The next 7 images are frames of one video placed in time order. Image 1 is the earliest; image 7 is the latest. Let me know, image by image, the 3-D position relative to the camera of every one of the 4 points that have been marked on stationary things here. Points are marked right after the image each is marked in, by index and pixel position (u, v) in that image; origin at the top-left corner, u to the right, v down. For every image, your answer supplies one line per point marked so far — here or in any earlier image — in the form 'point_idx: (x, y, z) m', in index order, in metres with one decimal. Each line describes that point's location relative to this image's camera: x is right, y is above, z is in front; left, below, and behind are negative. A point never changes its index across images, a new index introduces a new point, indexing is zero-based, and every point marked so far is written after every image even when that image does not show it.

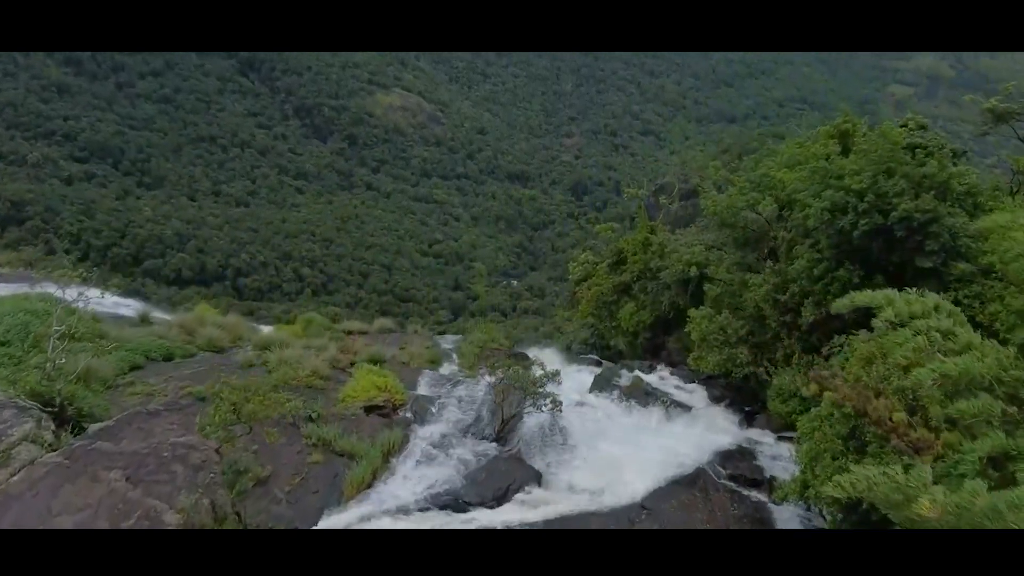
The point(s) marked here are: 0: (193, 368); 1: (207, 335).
0: (-4.2, -1.0, +8.7) m
1: (-4.5, -0.7, +9.9) m
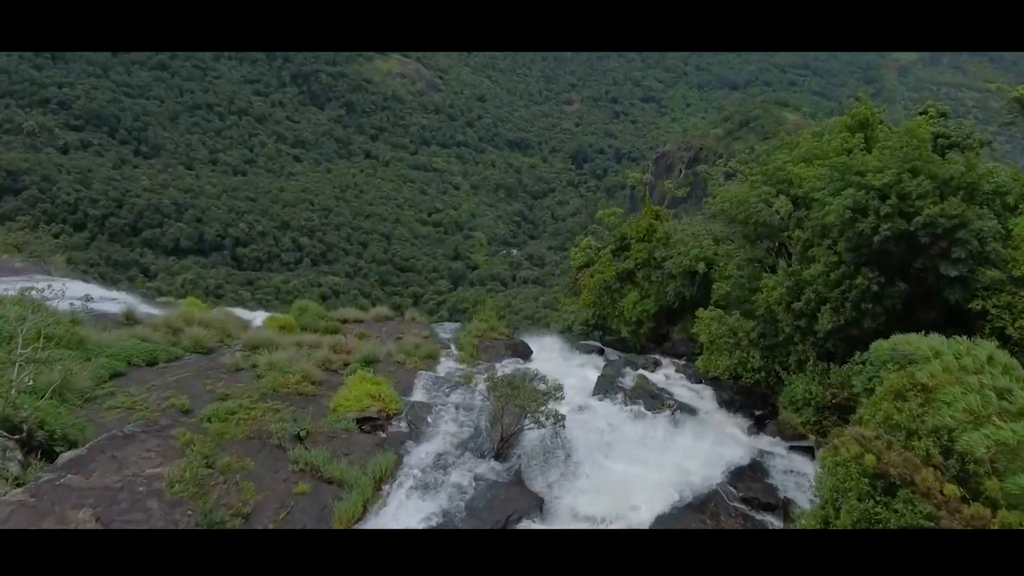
0: (-4.2, -1.1, +8.3) m
1: (-4.5, -0.7, +9.5) m
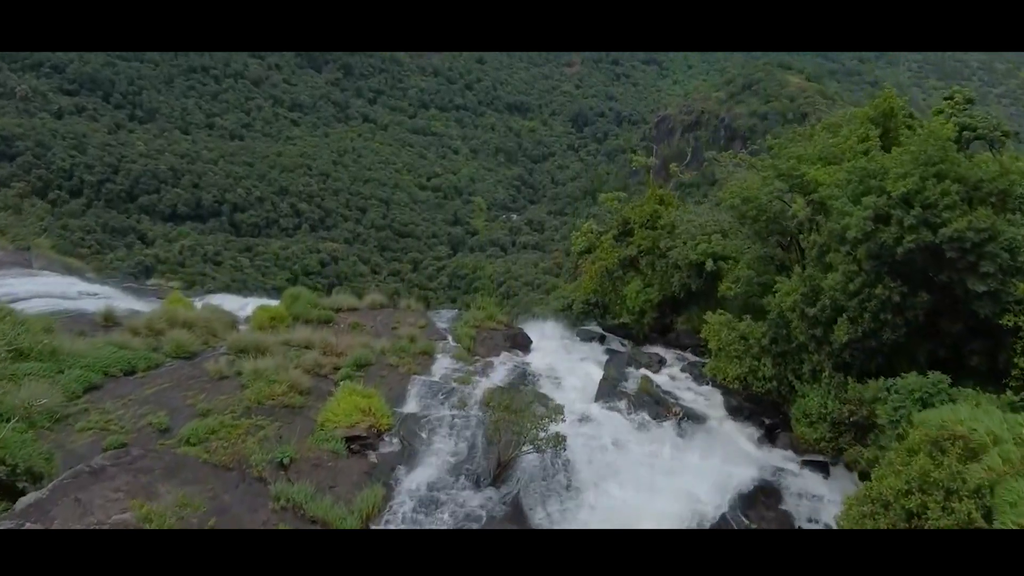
0: (-4.2, -1.1, +7.9) m
1: (-4.6, -0.7, +9.0) m
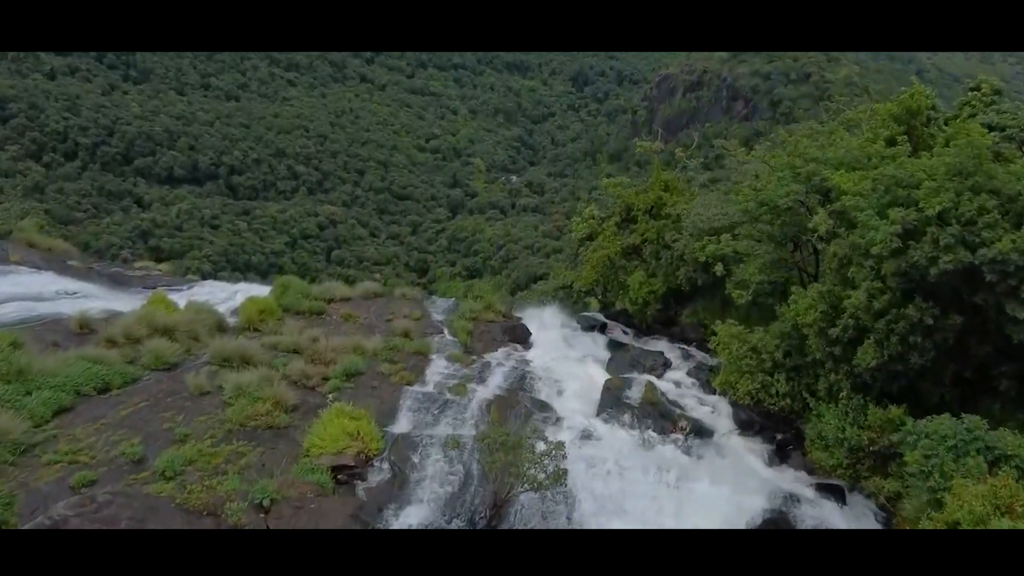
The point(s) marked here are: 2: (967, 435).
0: (-4.2, -1.3, +7.4) m
1: (-4.6, -0.8, +8.5) m
2: (+3.6, -1.1, +5.2) m
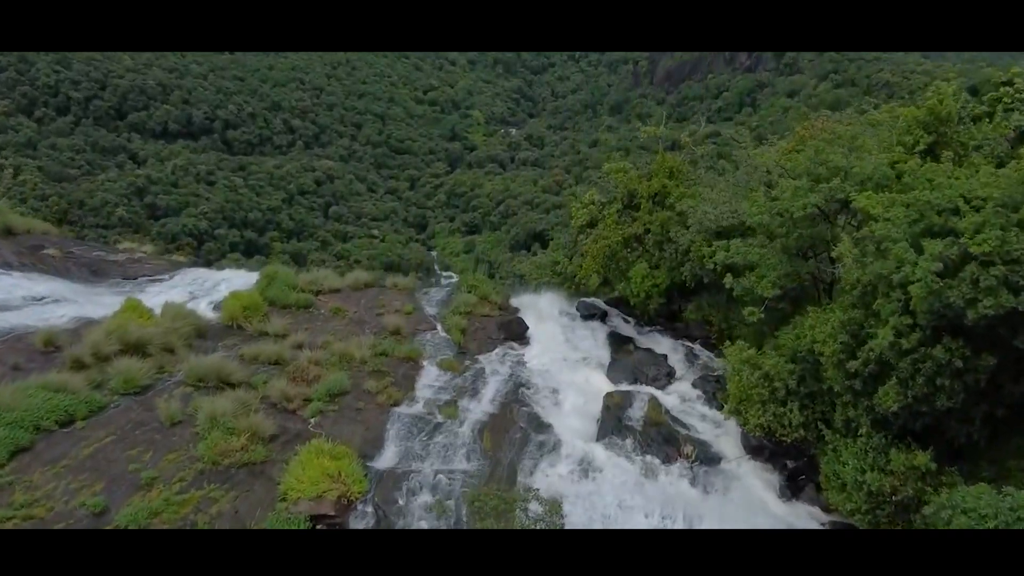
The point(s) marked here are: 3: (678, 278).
0: (-4.3, -1.6, +6.9) m
1: (-4.7, -1.0, +8.0) m
2: (+3.5, -1.6, +4.7) m
3: (+3.1, +0.2, +12.3) m
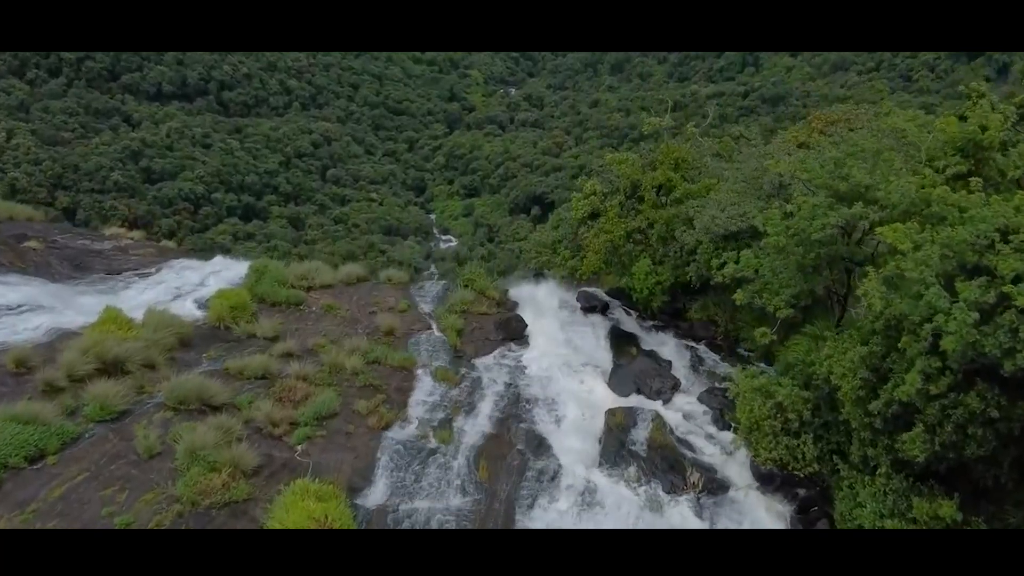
0: (-4.3, -1.9, +6.5) m
1: (-4.7, -1.2, +7.5) m
2: (+3.5, -1.9, +4.3) m
3: (+3.0, +0.2, +11.8) m
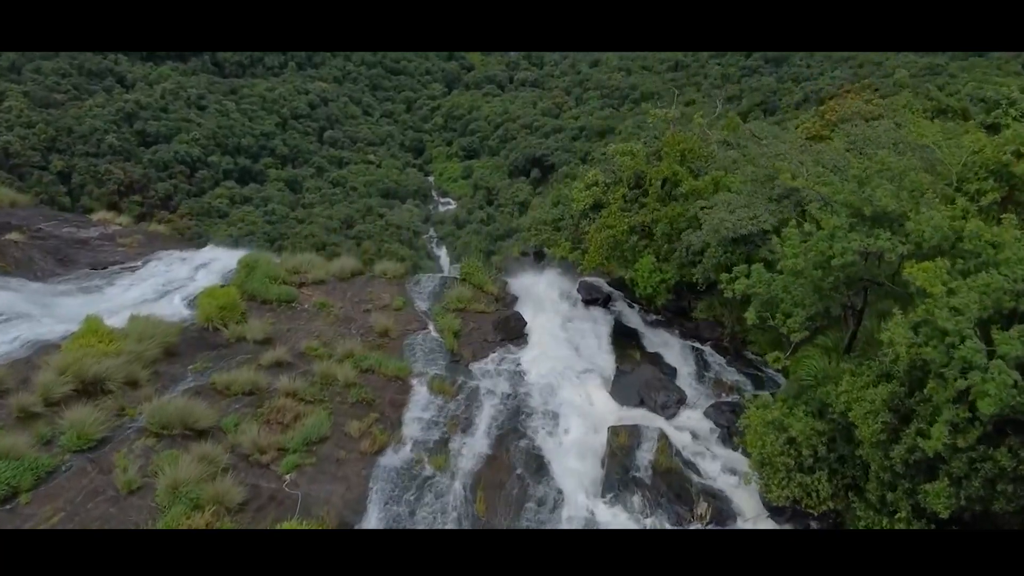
0: (-4.4, -2.1, +6.2) m
1: (-4.7, -1.4, +7.2) m
2: (+3.5, -2.4, +4.0) m
3: (+3.0, +0.2, +11.3) m
